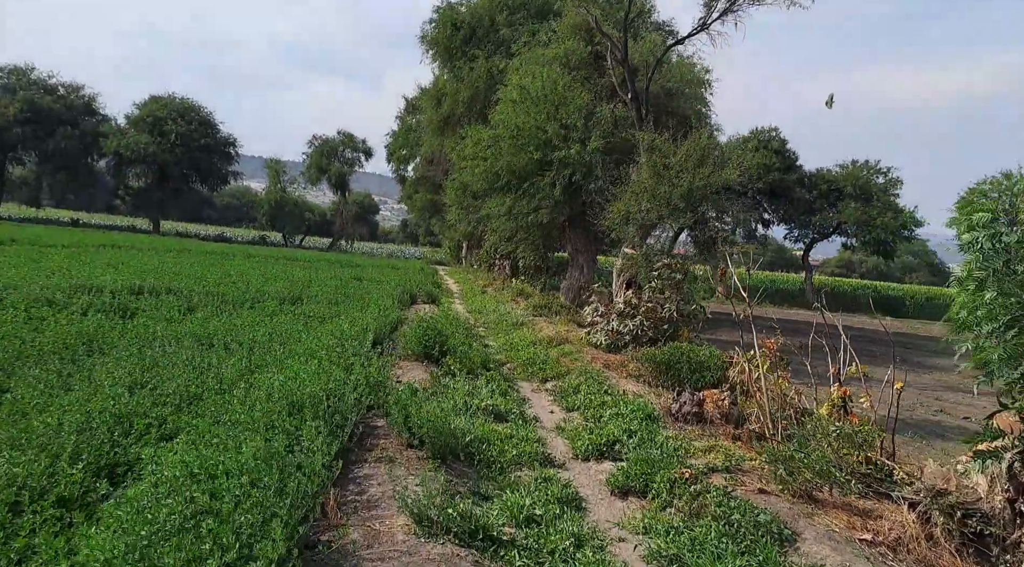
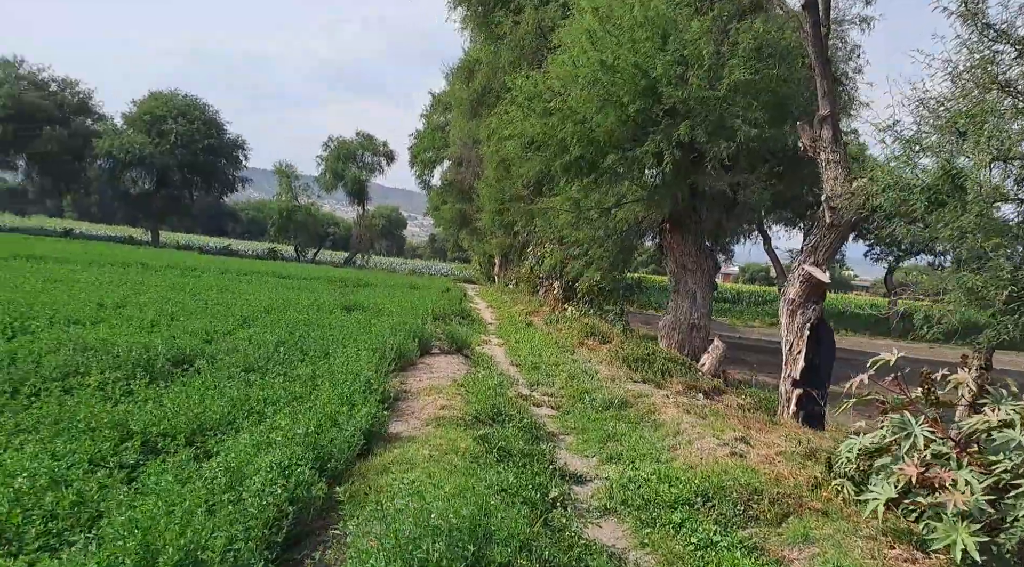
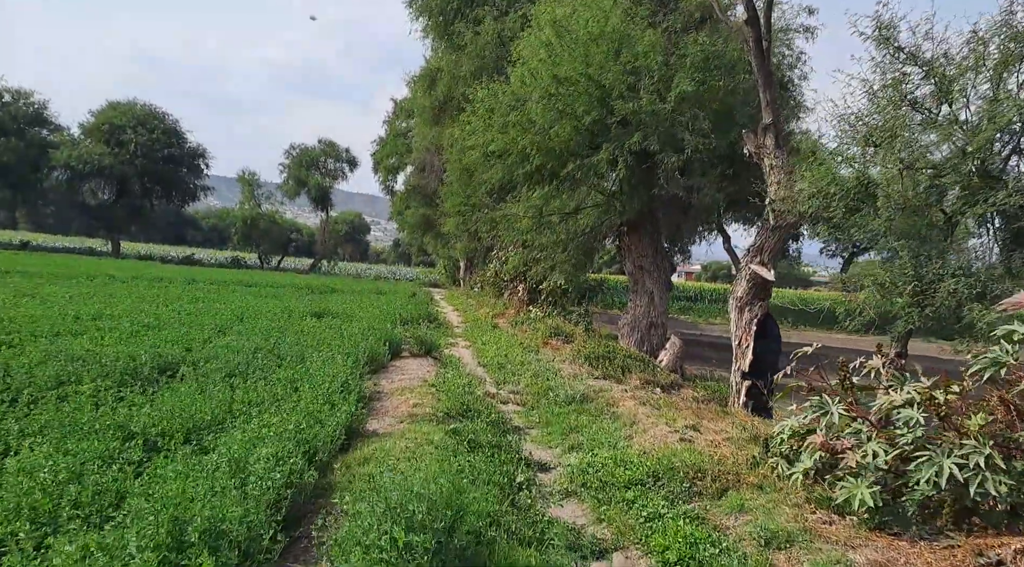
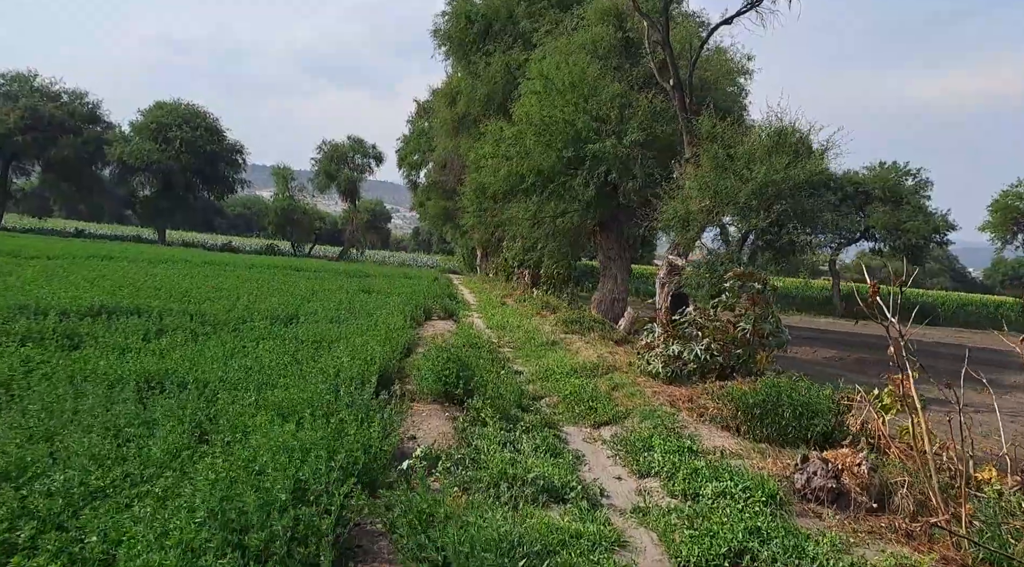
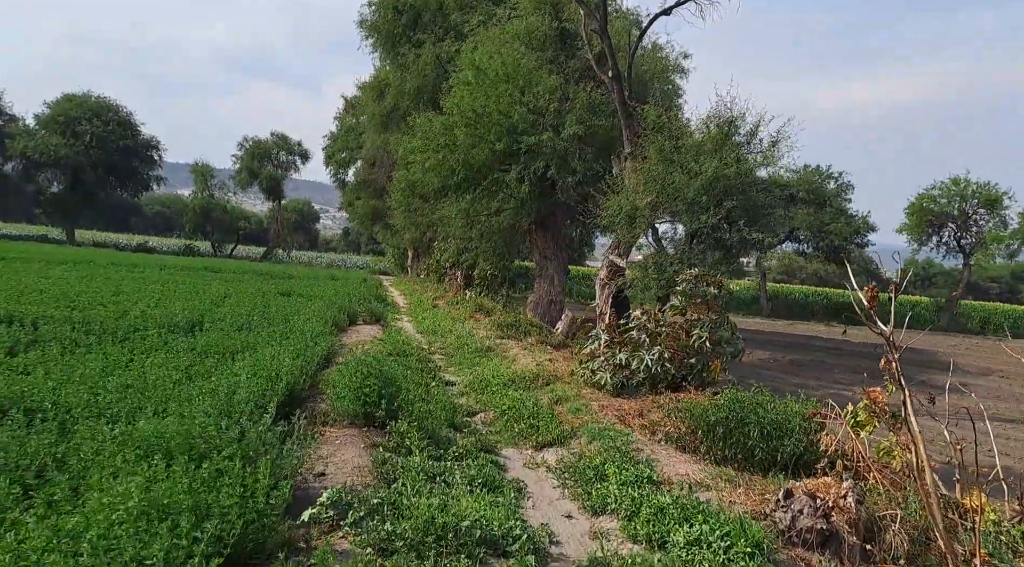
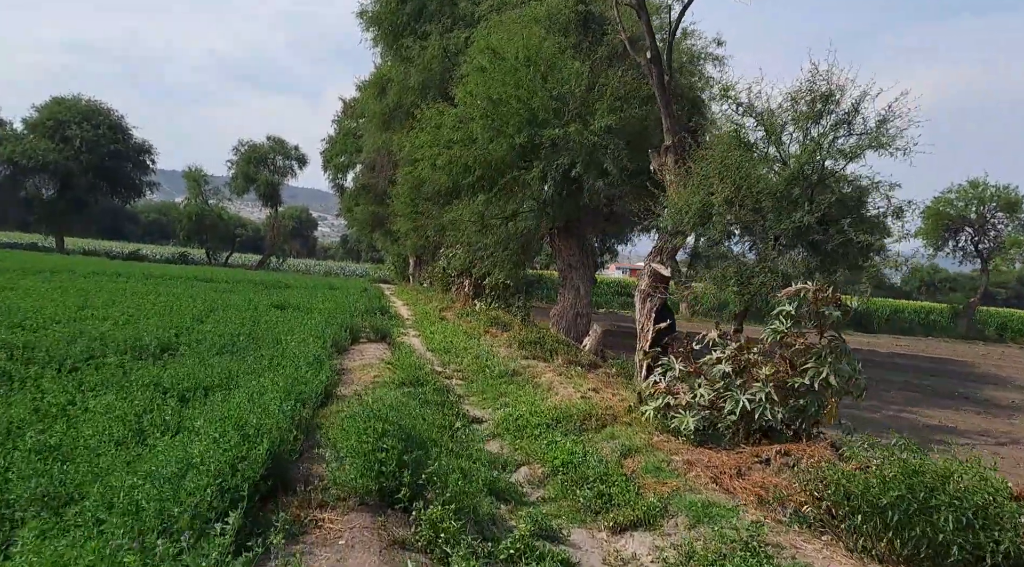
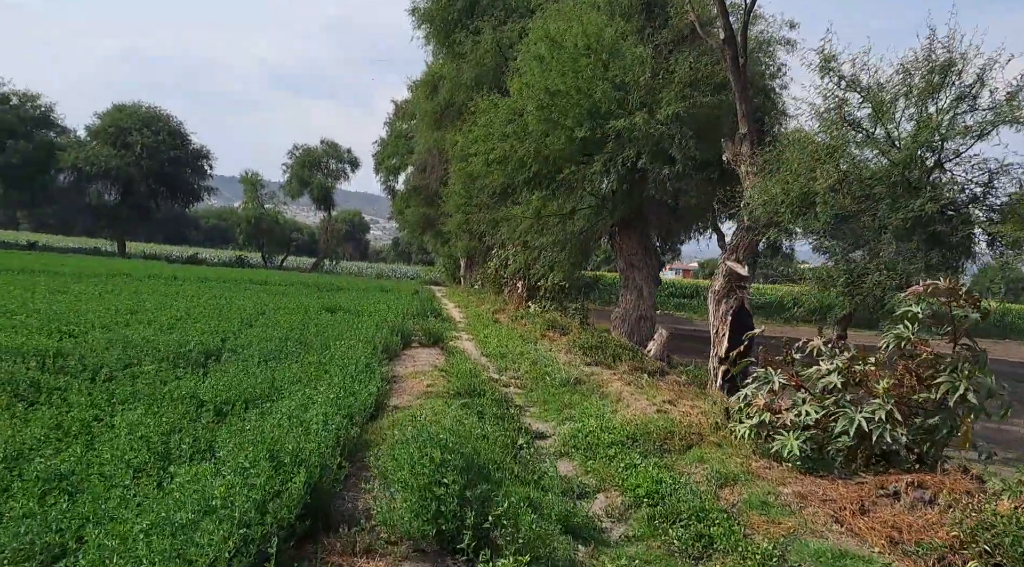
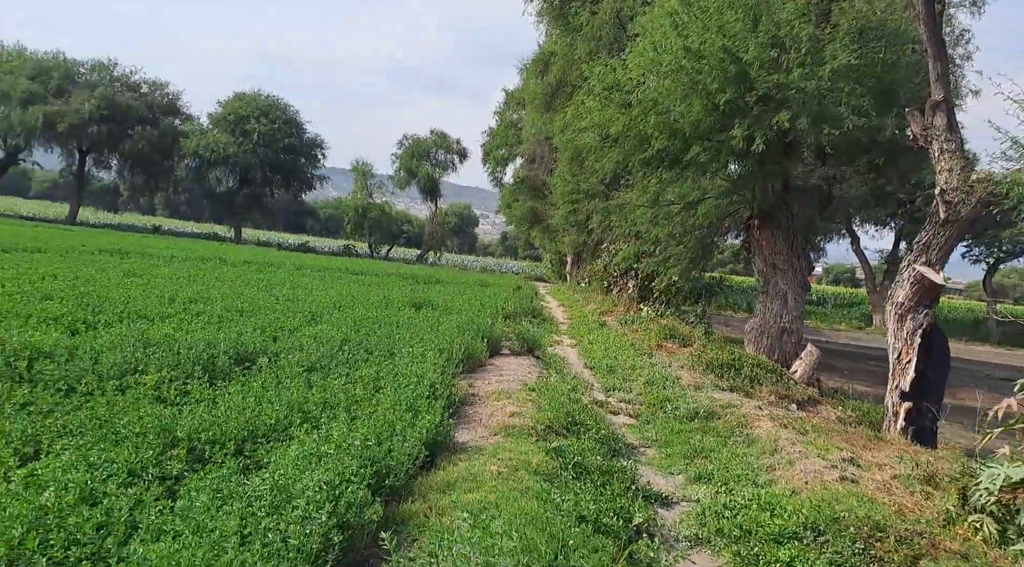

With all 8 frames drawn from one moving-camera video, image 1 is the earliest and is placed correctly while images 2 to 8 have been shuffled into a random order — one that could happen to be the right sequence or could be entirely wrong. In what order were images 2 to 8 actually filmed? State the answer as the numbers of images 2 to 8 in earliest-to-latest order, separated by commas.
4, 5, 6, 7, 3, 2, 8
